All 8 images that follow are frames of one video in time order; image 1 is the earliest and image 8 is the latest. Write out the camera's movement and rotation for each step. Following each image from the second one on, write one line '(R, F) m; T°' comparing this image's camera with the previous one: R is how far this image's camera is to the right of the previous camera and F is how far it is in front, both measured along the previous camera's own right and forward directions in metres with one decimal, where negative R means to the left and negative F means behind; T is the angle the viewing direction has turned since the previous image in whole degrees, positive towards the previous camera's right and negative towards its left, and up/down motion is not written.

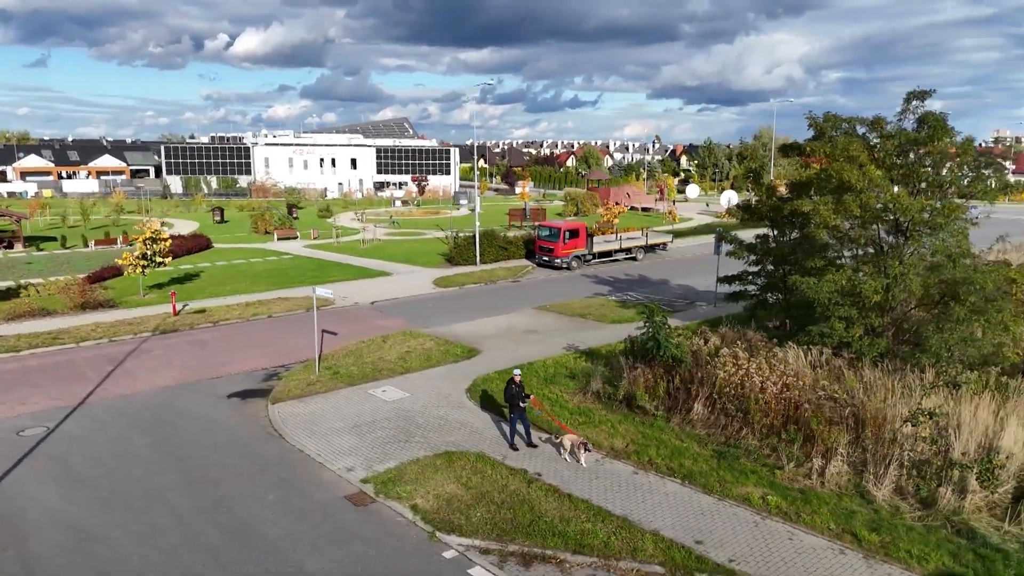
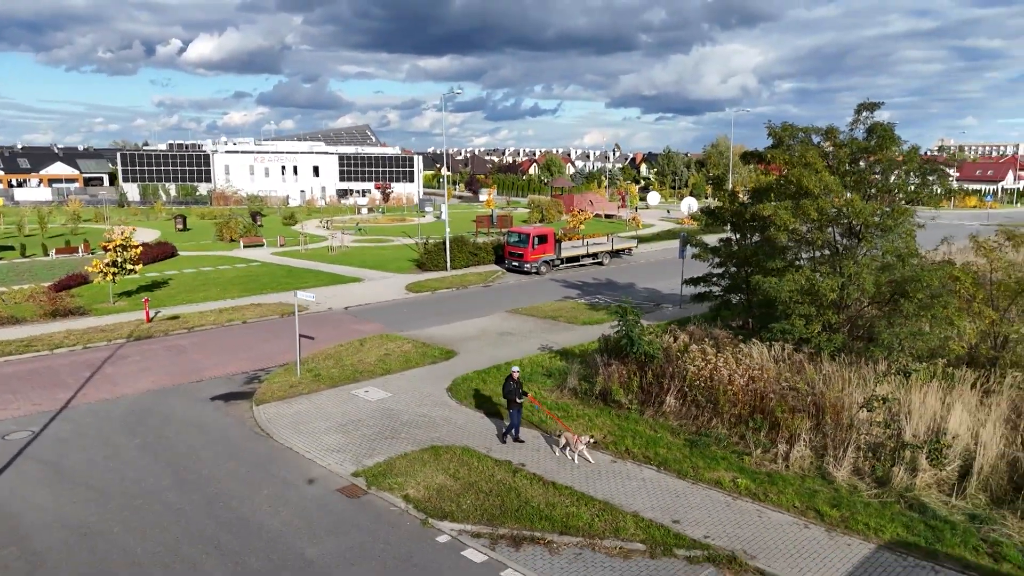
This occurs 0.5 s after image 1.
(-0.3, -0.5) m; +3°
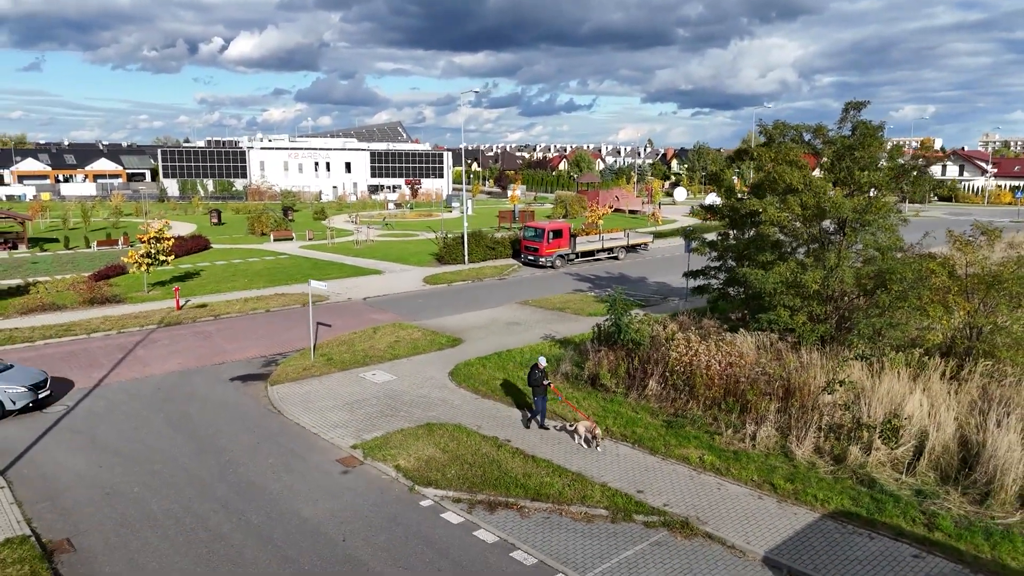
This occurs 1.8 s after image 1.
(+0.7, -0.8) m; -3°
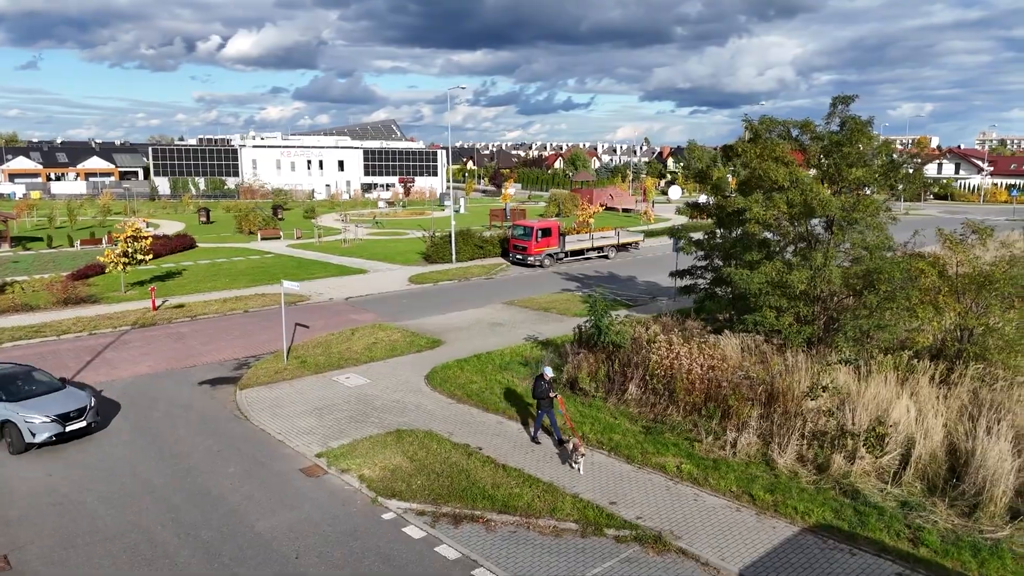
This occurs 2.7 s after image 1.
(+0.4, +0.5) m; 0°
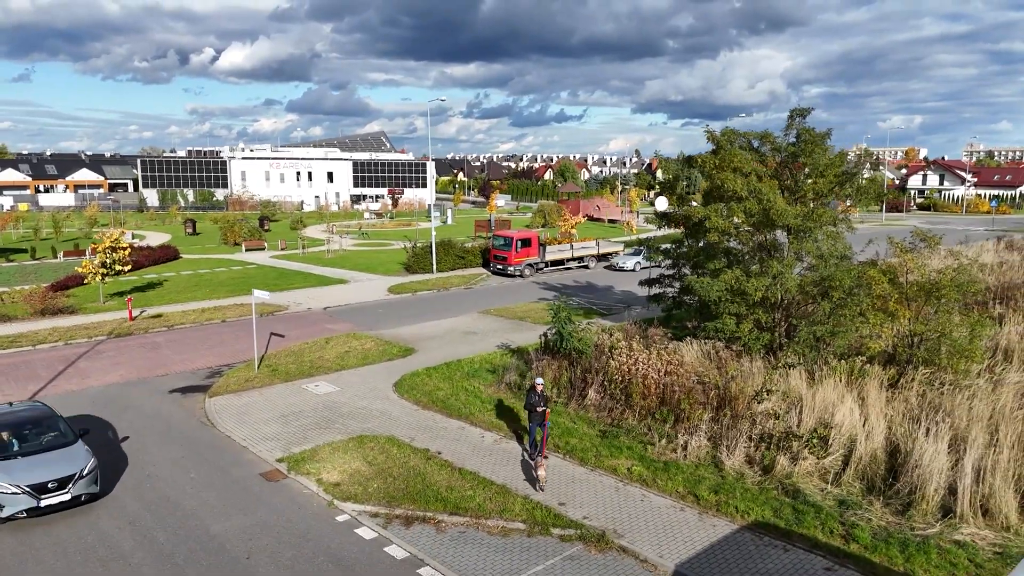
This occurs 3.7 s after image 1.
(+0.5, -0.3) m; +1°
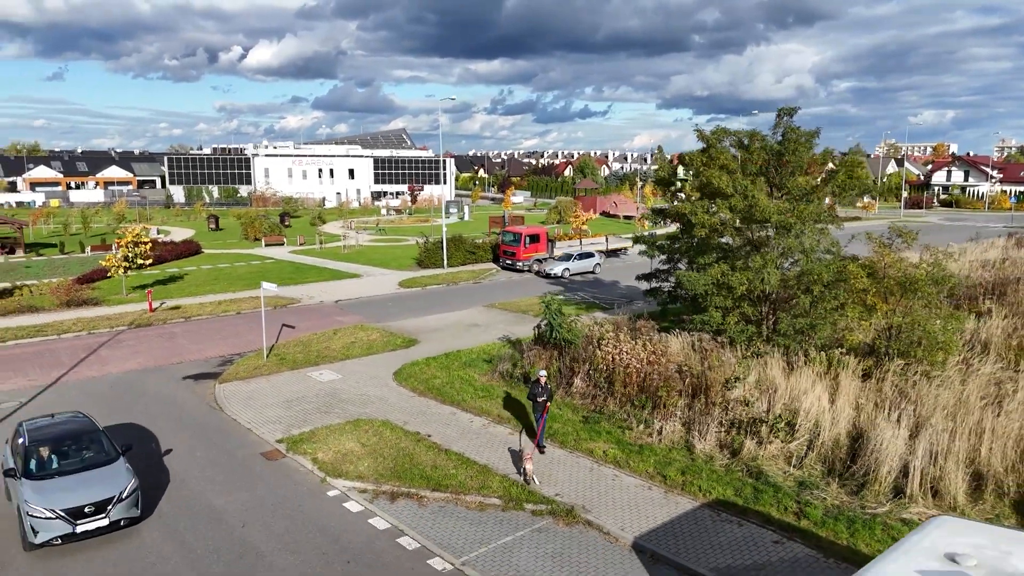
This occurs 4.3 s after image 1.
(+0.6, -0.6) m; -2°
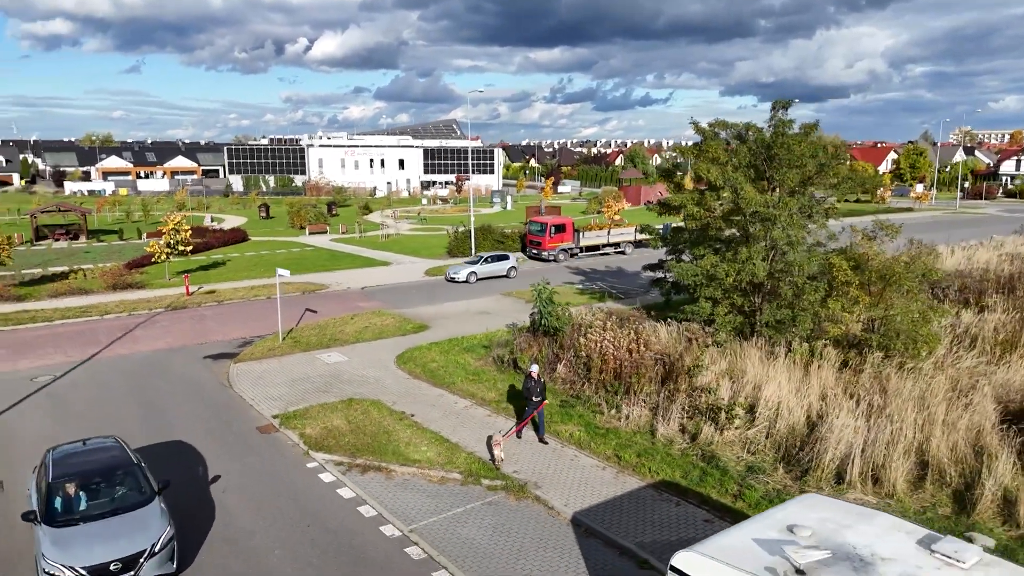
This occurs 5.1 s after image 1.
(+1.3, -0.5) m; -4°
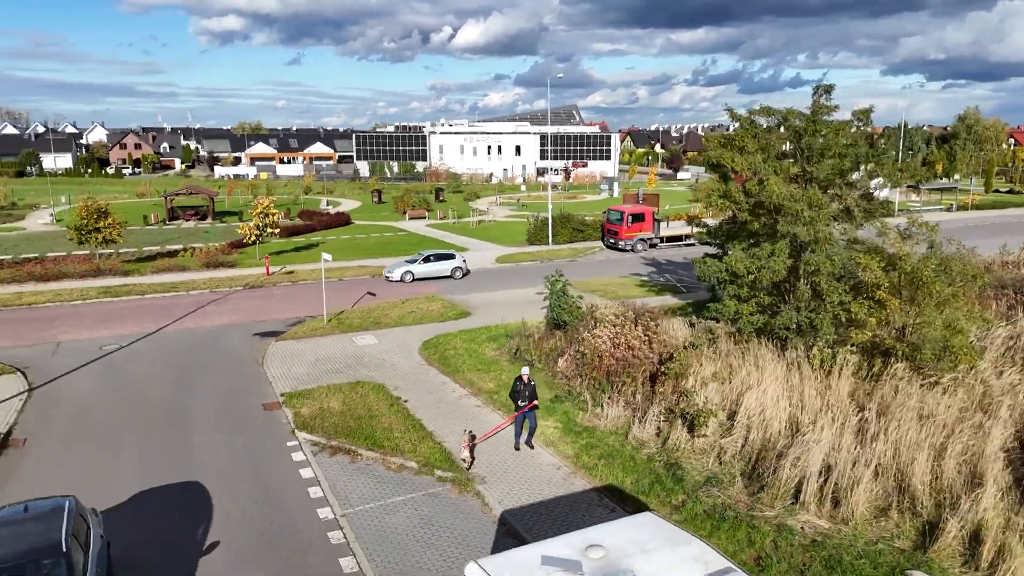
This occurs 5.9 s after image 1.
(+2.4, +0.3) m; -10°
